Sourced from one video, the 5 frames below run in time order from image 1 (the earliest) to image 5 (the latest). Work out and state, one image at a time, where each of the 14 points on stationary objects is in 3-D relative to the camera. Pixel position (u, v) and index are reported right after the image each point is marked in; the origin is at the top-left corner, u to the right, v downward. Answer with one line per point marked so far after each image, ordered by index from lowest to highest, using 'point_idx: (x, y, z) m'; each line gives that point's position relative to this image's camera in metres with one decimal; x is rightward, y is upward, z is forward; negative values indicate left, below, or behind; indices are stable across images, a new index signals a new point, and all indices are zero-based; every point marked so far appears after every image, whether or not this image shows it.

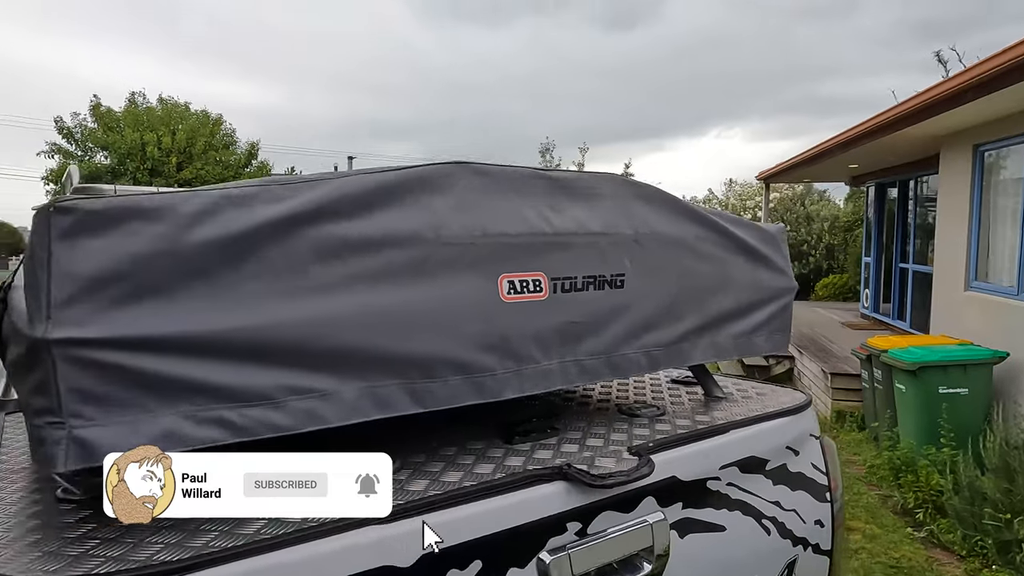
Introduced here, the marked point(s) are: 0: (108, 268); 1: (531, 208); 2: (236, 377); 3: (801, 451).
0: (-0.6, 0.0, +1.0) m
1: (0.0, +0.2, +1.5) m
2: (-0.4, -0.1, +1.1) m
3: (+0.8, -0.4, +1.9) m
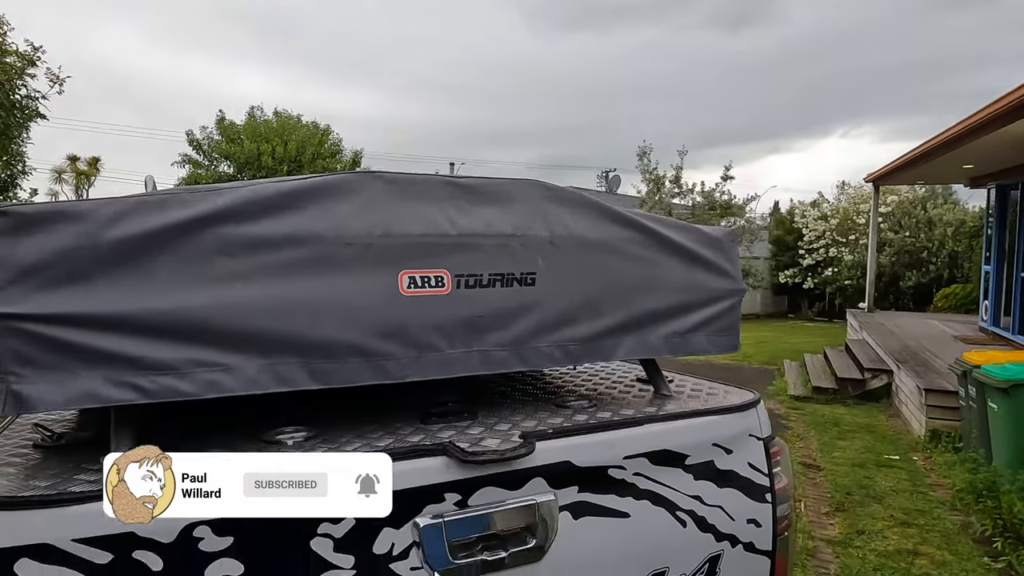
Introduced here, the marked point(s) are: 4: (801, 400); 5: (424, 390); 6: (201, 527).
0: (-0.9, +0.1, +1.3) m
1: (-0.2, +0.2, +1.6) m
2: (-0.7, -0.1, +1.4) m
3: (+0.6, -0.5, +1.9) m
4: (+4.6, -1.8, +10.9) m
5: (-0.2, -0.3, +1.9) m
6: (-0.6, -0.4, +1.3) m
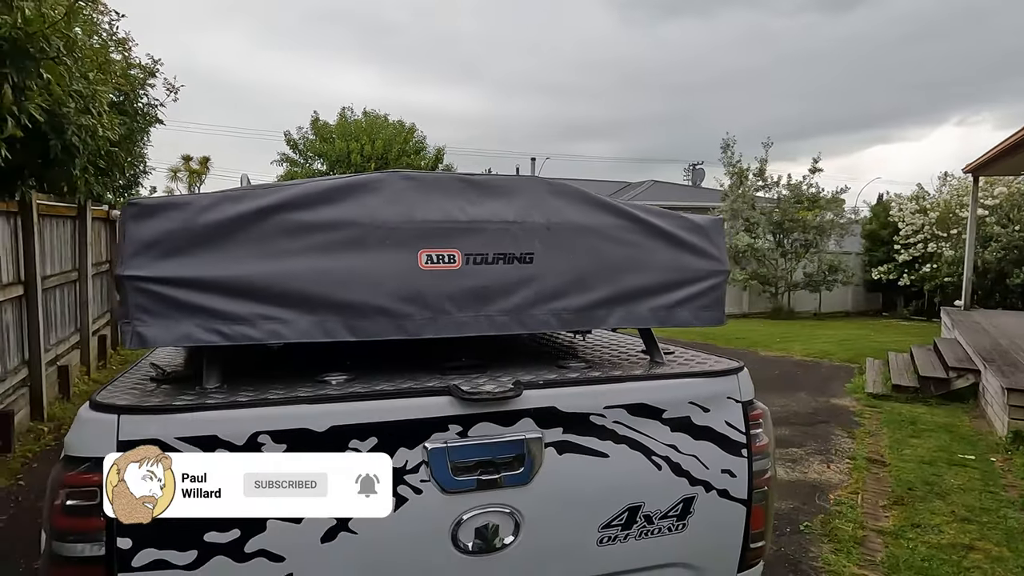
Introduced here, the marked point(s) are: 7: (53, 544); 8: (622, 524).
0: (-0.9, +0.1, +1.8) m
1: (-0.2, +0.3, +2.0) m
2: (-0.7, 0.0, +1.8) m
3: (+0.6, -0.4, +2.2) m
4: (+5.6, -1.7, +10.6) m
5: (-0.2, -0.2, +2.3) m
6: (-0.6, -0.4, +1.7) m
7: (-1.1, -0.6, +1.7) m
8: (+0.3, -0.7, +2.1) m
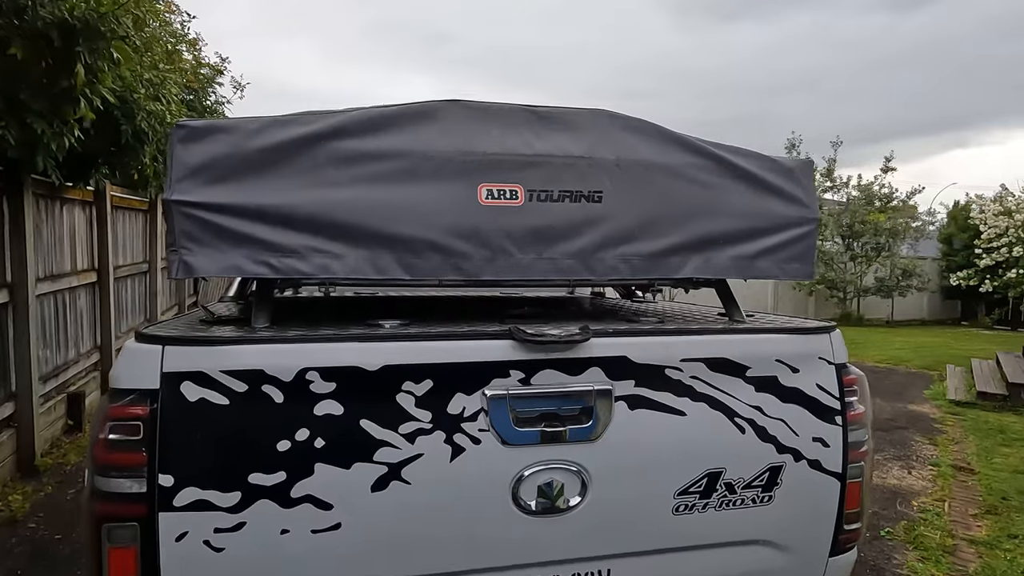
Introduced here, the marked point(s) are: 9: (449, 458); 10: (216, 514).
0: (-0.7, +0.3, +1.7) m
1: (0.0, +0.4, +1.9) m
2: (-0.6, +0.1, +1.7) m
3: (+0.8, -0.2, +2.0) m
4: (+6.5, -1.7, +9.9) m
5: (0.0, 0.0, +2.1) m
6: (-0.5, -0.2, +1.6) m
7: (-1.0, -0.4, +1.6) m
8: (+0.5, -0.6, +1.9) m
9: (-0.2, -0.4, +1.7) m
10: (-0.7, -0.5, +1.6) m
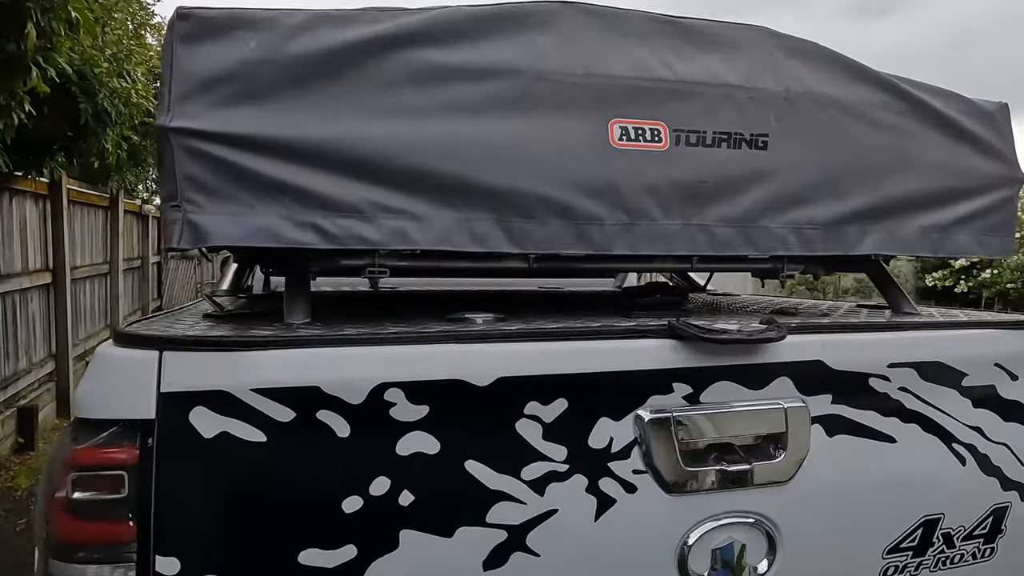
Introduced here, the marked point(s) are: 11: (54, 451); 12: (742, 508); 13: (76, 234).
0: (-0.5, +0.3, +1.1) m
1: (+0.3, +0.5, +1.3) m
2: (-0.3, +0.2, +1.1) m
3: (+1.1, -0.2, +1.5) m
4: (+6.4, -1.7, +9.7) m
5: (+0.3, 0.0, +1.6) m
6: (-0.2, -0.2, +1.1) m
7: (-0.7, -0.4, +1.0) m
8: (+0.8, -0.5, +1.4) m
9: (+0.1, -0.4, +1.1) m
10: (-0.4, -0.5, +1.0) m
11: (-0.7, -0.2, +1.0) m
12: (+0.4, -0.4, +1.2) m
13: (-4.8, +0.6, +7.5) m
